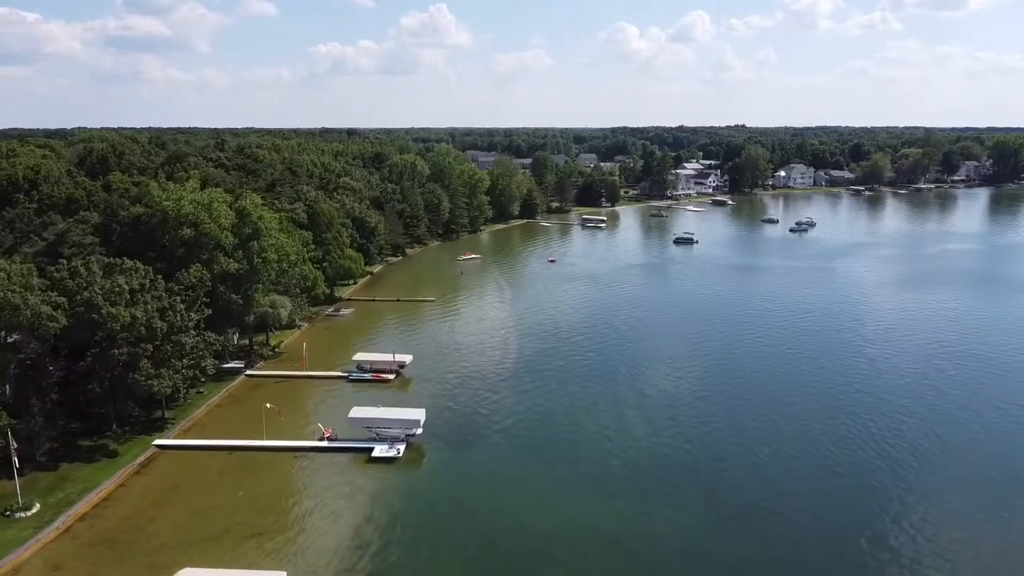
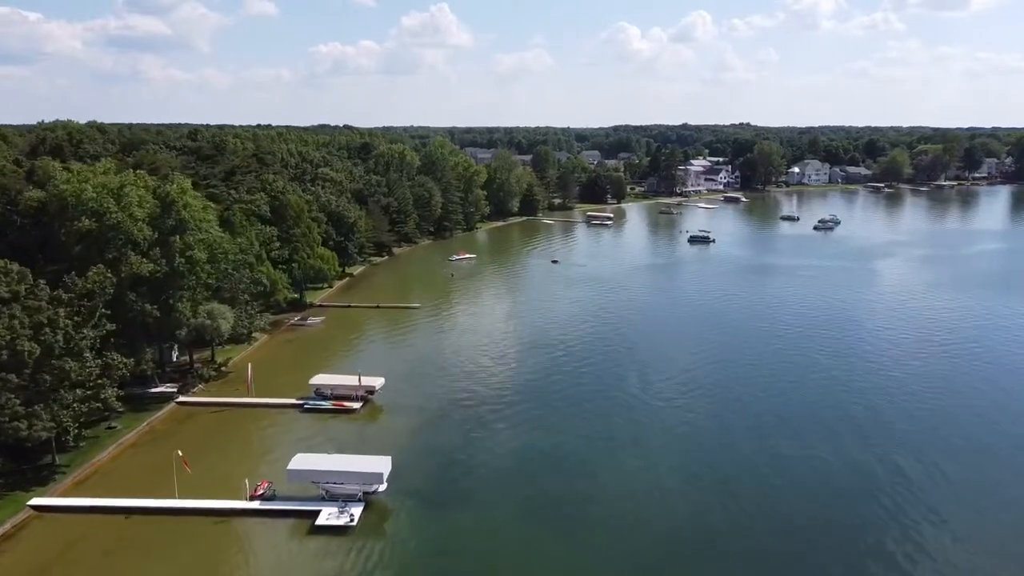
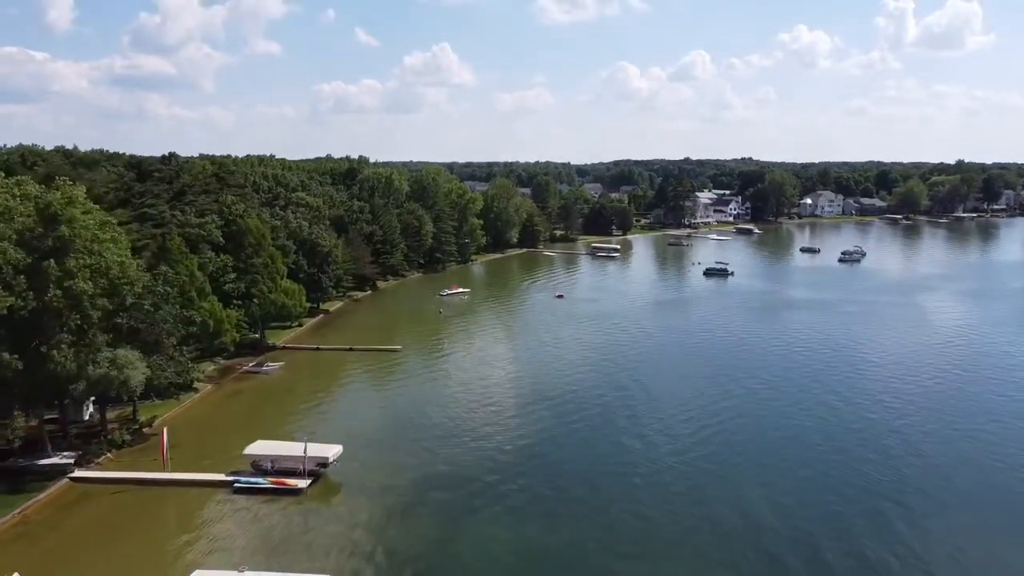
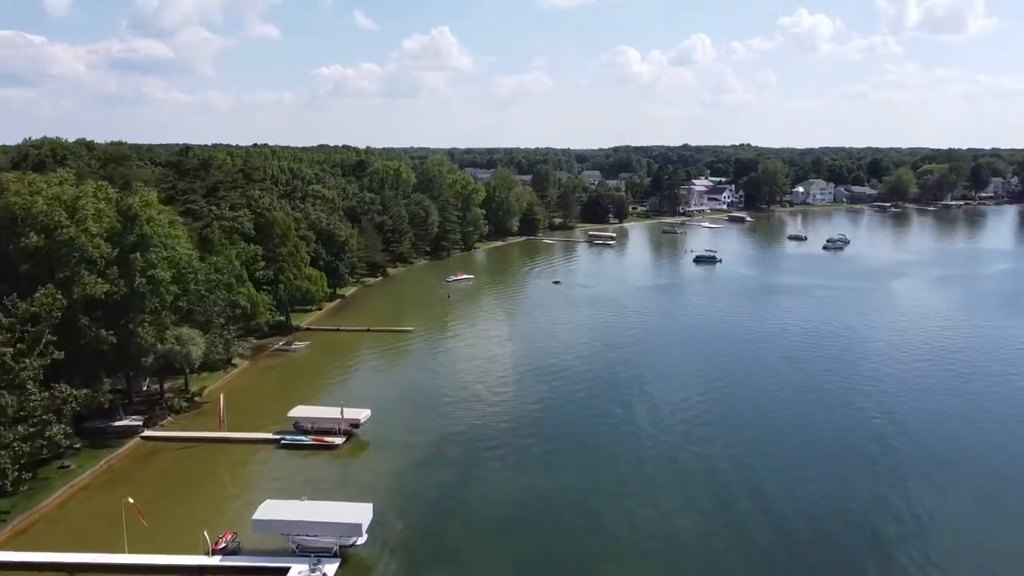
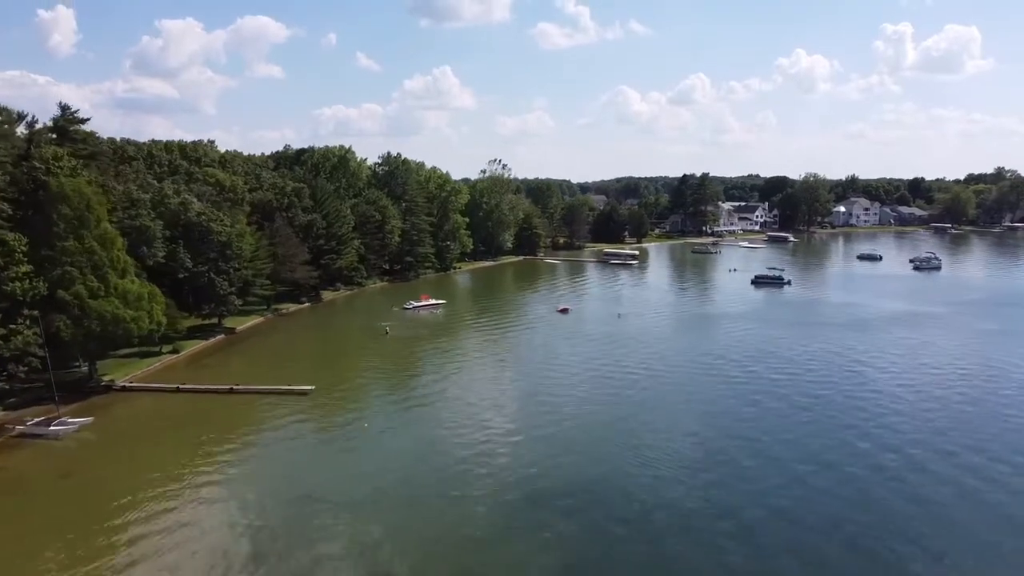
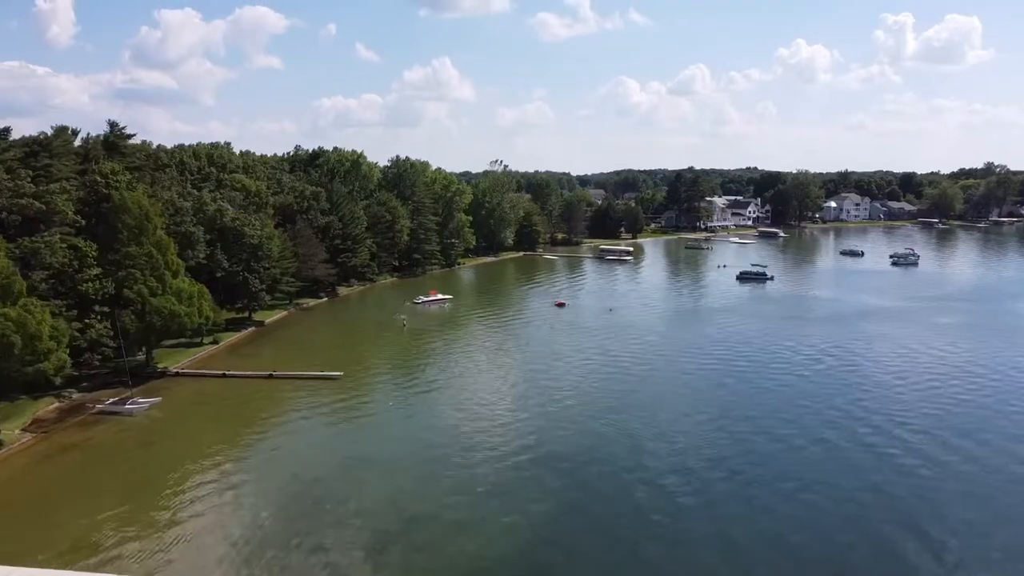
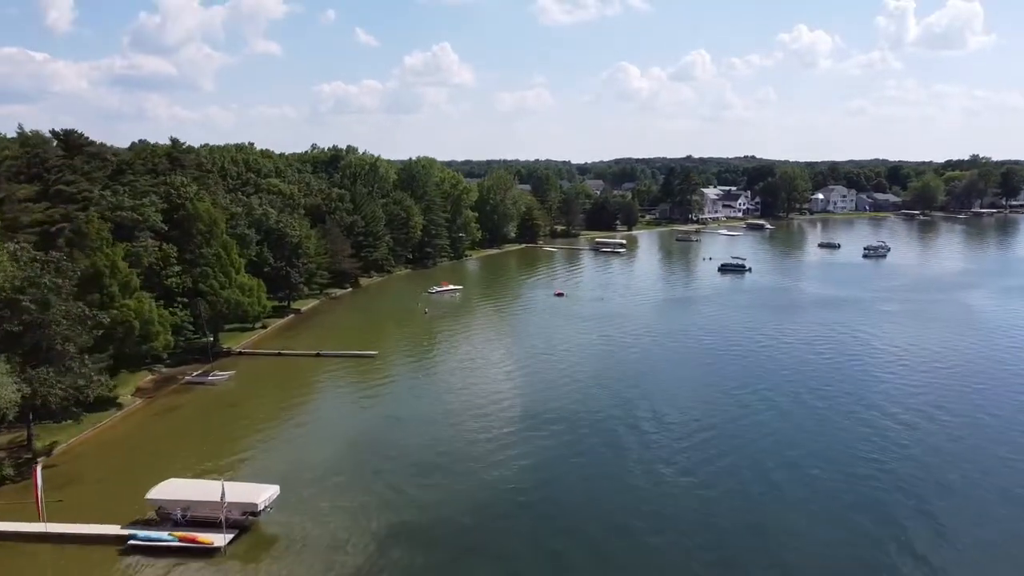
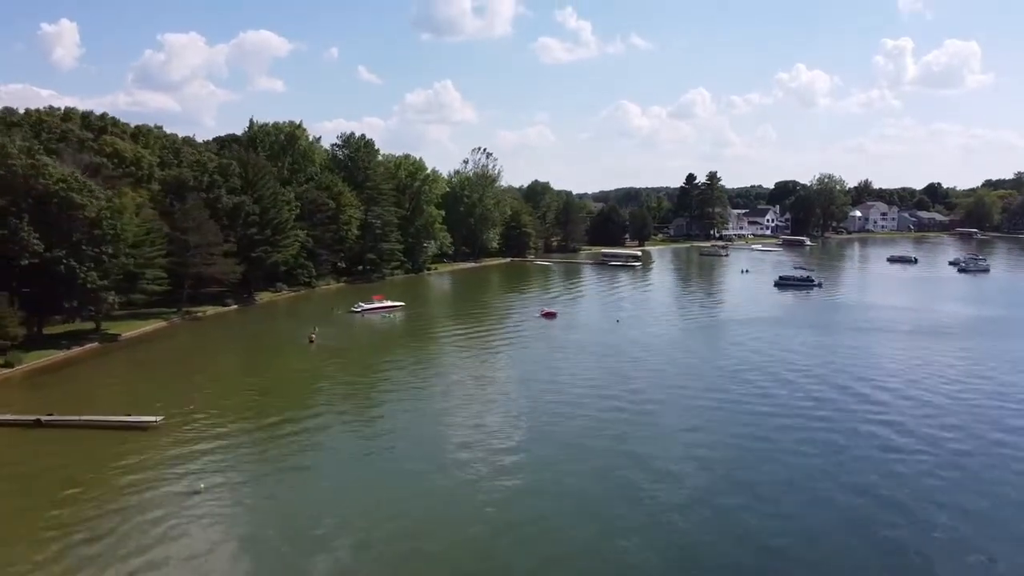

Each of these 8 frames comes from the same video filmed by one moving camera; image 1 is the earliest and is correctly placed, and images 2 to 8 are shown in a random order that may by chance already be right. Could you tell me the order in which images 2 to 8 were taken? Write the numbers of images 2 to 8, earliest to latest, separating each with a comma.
2, 4, 3, 7, 6, 5, 8
